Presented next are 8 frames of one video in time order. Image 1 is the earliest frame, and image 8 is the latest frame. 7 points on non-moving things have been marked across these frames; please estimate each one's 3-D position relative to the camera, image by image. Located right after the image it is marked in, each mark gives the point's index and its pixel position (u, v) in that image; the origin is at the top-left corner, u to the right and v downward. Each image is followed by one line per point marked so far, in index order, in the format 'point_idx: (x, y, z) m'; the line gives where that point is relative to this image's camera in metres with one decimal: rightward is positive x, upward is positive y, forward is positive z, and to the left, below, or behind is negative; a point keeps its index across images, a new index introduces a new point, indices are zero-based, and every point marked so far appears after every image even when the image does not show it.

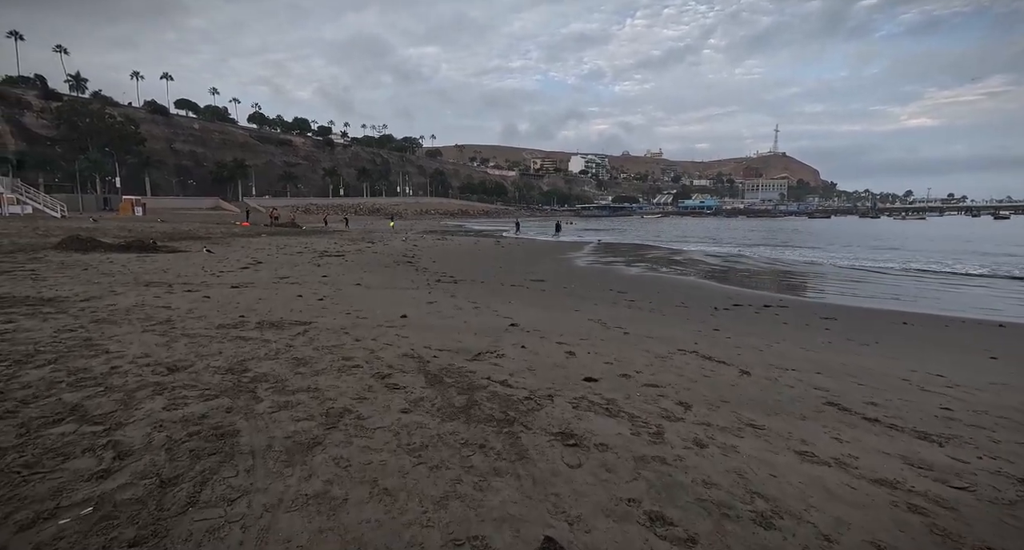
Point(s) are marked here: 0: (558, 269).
0: (+1.6, +0.3, +19.9) m
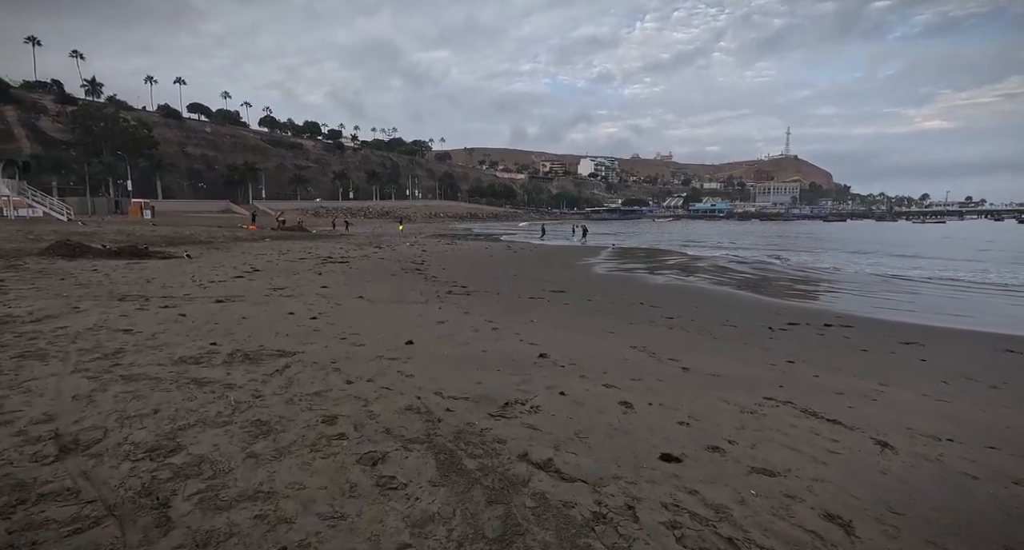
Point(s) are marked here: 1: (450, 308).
0: (+2.2, 0.0, +18.4) m
1: (-1.1, -0.6, +10.1) m
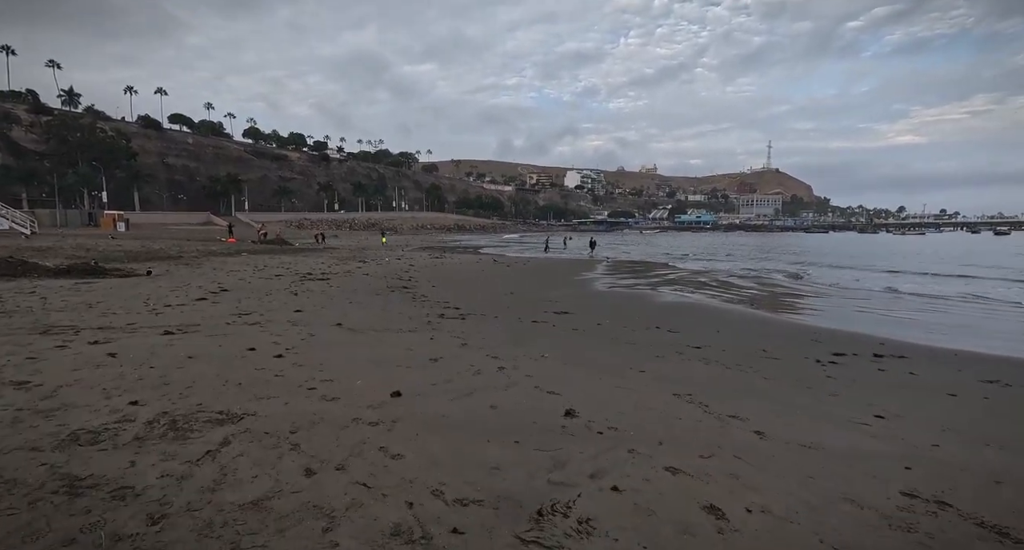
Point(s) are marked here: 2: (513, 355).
0: (+2.0, -0.6, +17.0) m
1: (-1.0, -1.0, +8.6) m
2: (0.0, -1.1, +7.5) m
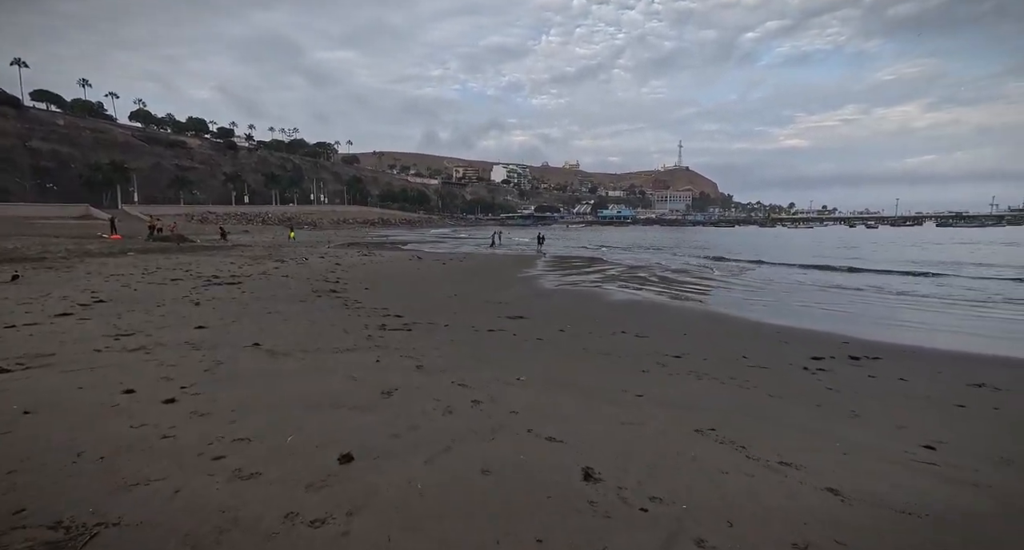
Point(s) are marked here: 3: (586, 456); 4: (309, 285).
0: (+0.4, -0.6, +15.7) m
1: (-1.5, -1.1, +7.0) m
2: (-0.3, -1.2, +6.1) m
3: (+0.5, -1.3, +4.1) m
4: (-5.2, -0.3, +14.5) m
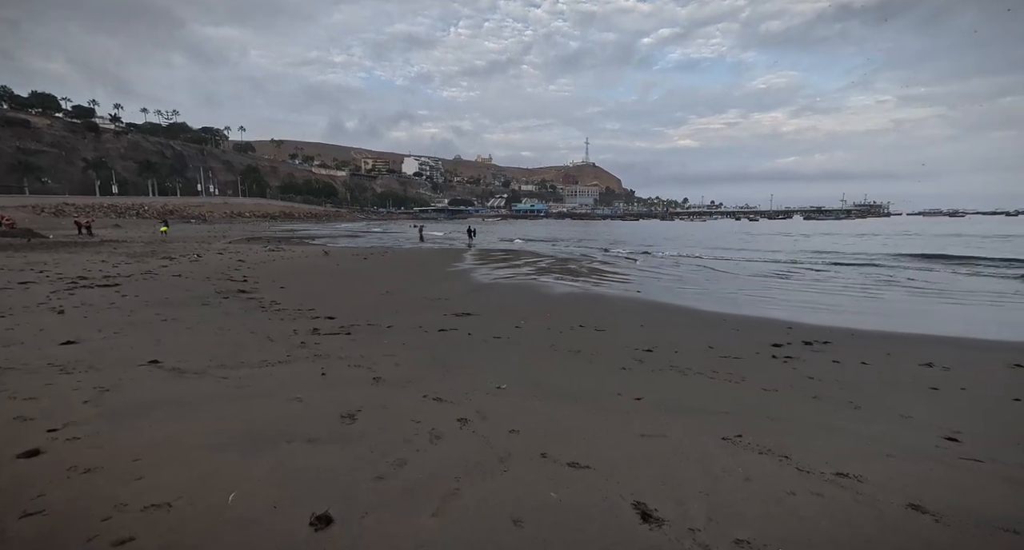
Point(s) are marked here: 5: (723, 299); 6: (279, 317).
0: (-1.3, -0.4, +14.7) m
1: (-1.8, -1.0, +5.9) m
2: (-0.5, -1.1, +5.1) m
3: (+0.7, -1.2, +3.3) m
4: (-6.7, -0.2, +12.6) m
5: (+6.7, -0.8, +17.5) m
6: (-3.7, -0.7, +9.0) m
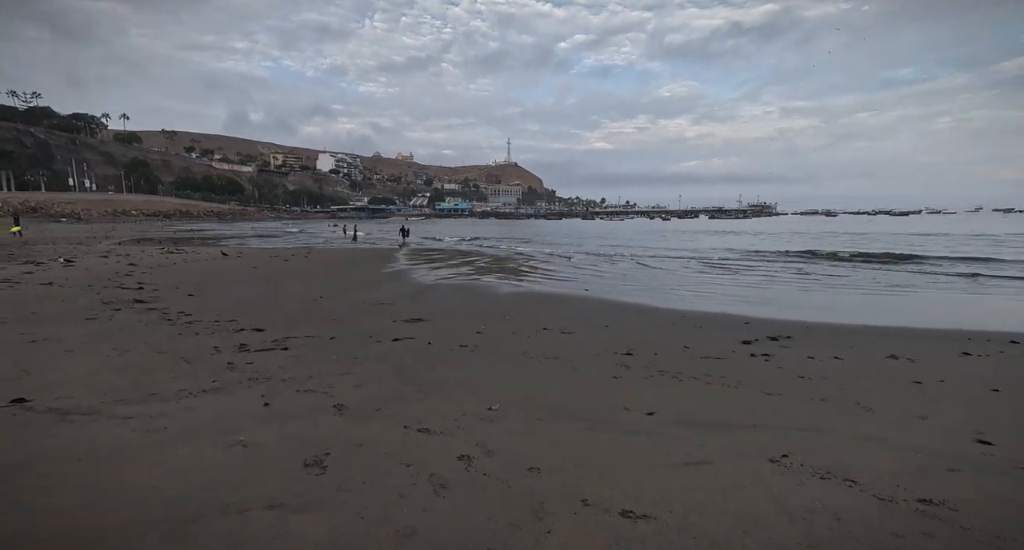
0: (-2.7, -0.4, +13.6) m
1: (-1.9, -1.0, +4.8) m
2: (-0.5, -1.1, +4.2) m
3: (+0.9, -1.2, +2.5) m
4: (-7.7, -0.4, +10.7) m
5: (+4.9, -0.7, +17.5) m
6: (-4.3, -0.7, +7.5) m
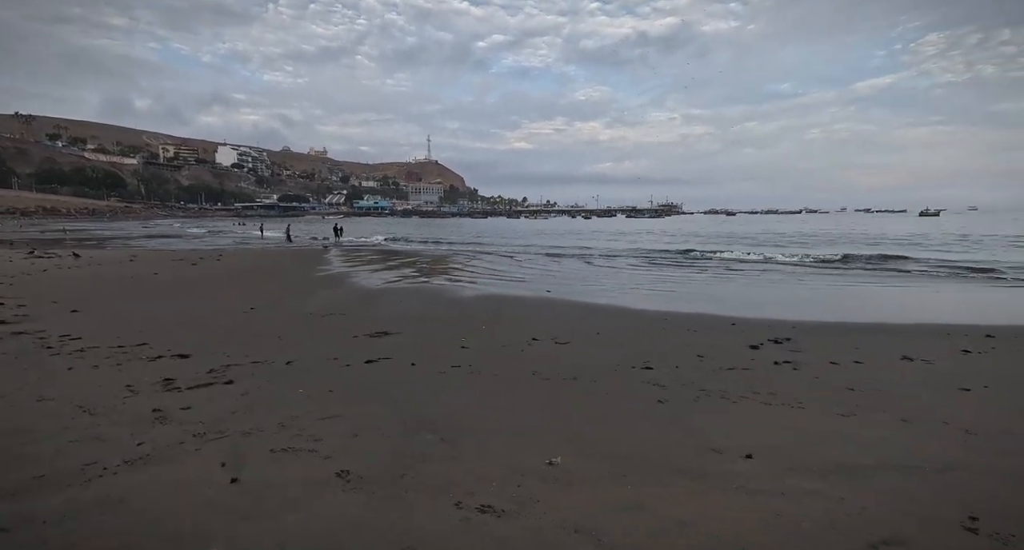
0: (-3.5, -0.5, +11.9) m
1: (-1.4, -1.1, +3.3) m
2: (+0.1, -1.1, +2.9) m
3: (+1.7, -1.3, +1.5) m
4: (-8.0, -0.5, +8.3) m
5: (+3.4, -0.7, +16.8) m
6: (-4.2, -0.9, +5.7) m
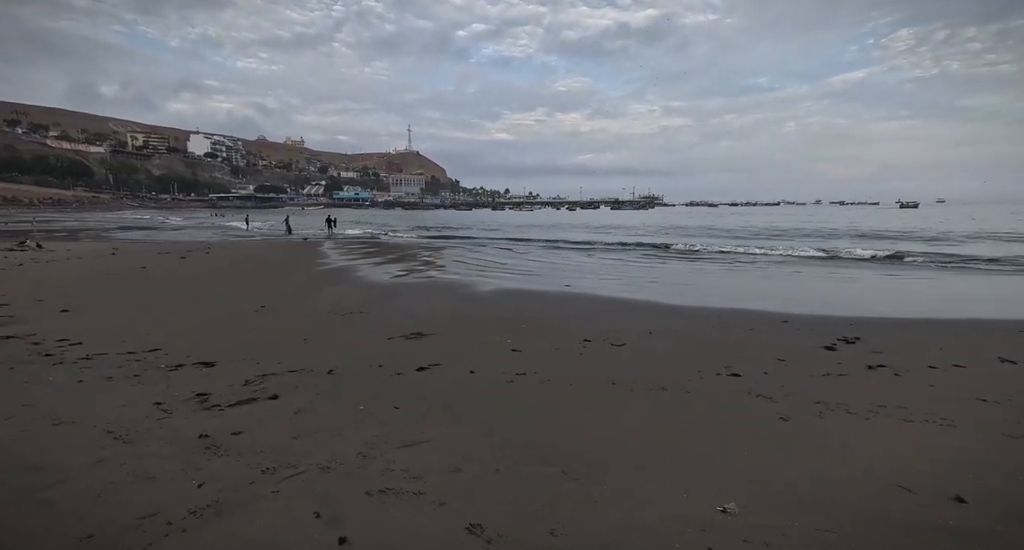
0: (-2.9, -0.4, +11.0) m
1: (-0.5, -1.1, +2.4) m
2: (+1.0, -1.1, +2.2) m
3: (+2.6, -1.3, +0.8) m
4: (-7.3, -0.5, +7.2) m
5: (+3.8, -0.5, +16.1) m
6: (-3.4, -0.8, +4.7) m
